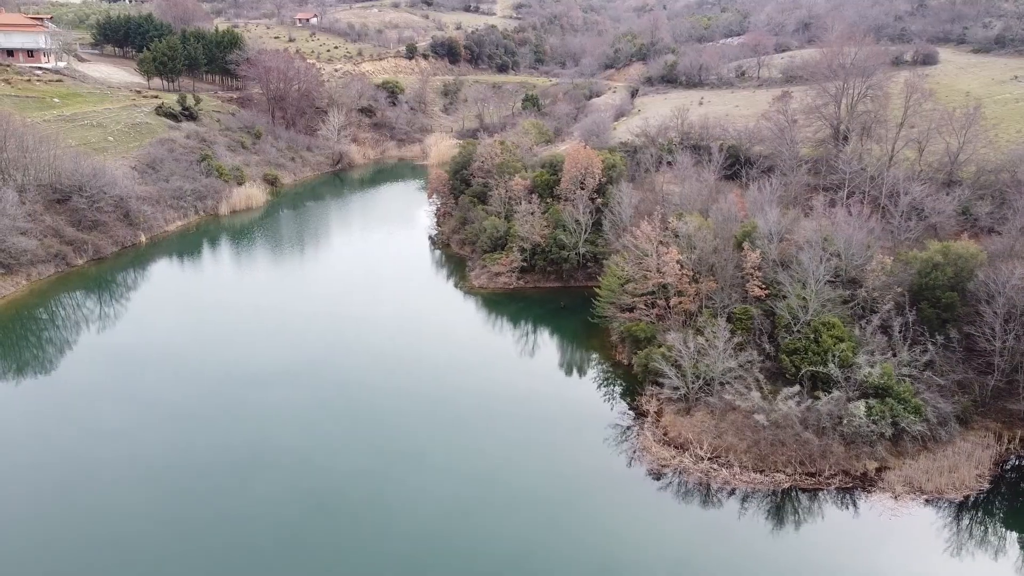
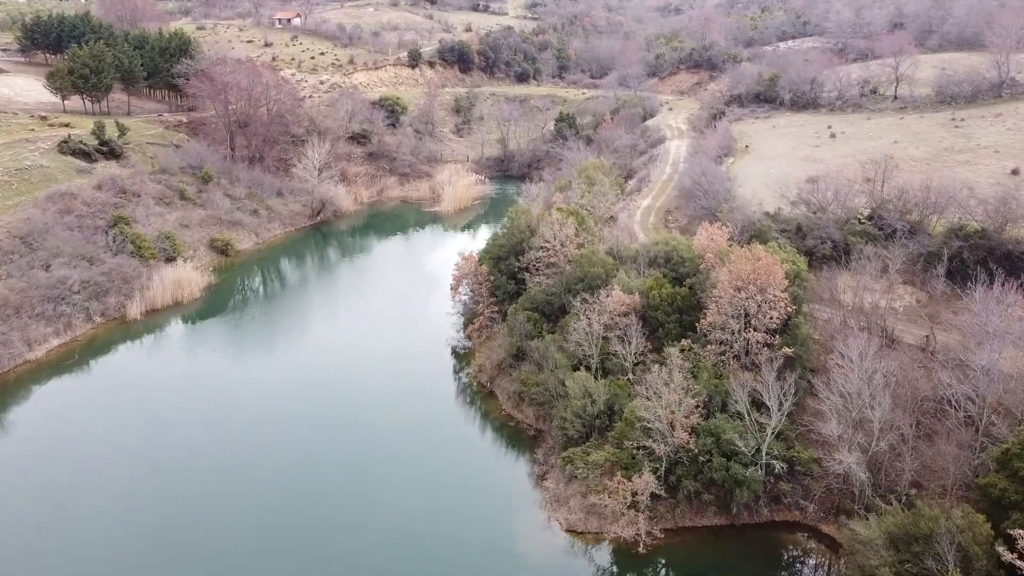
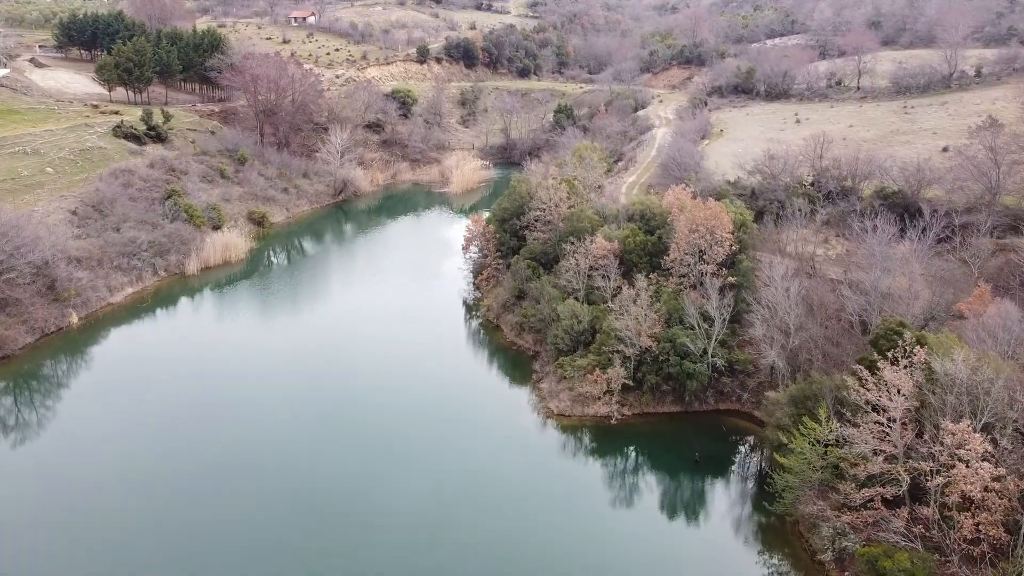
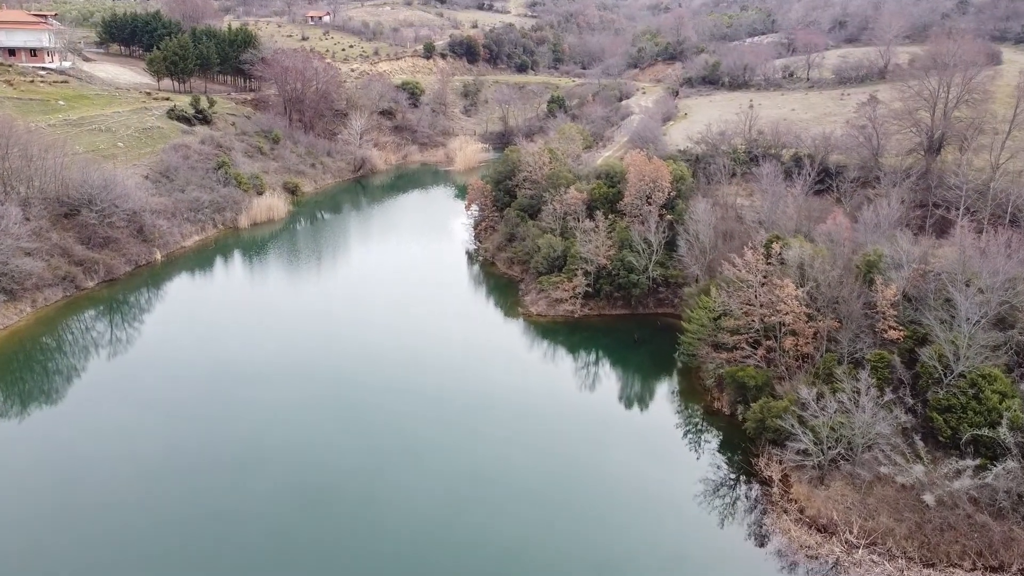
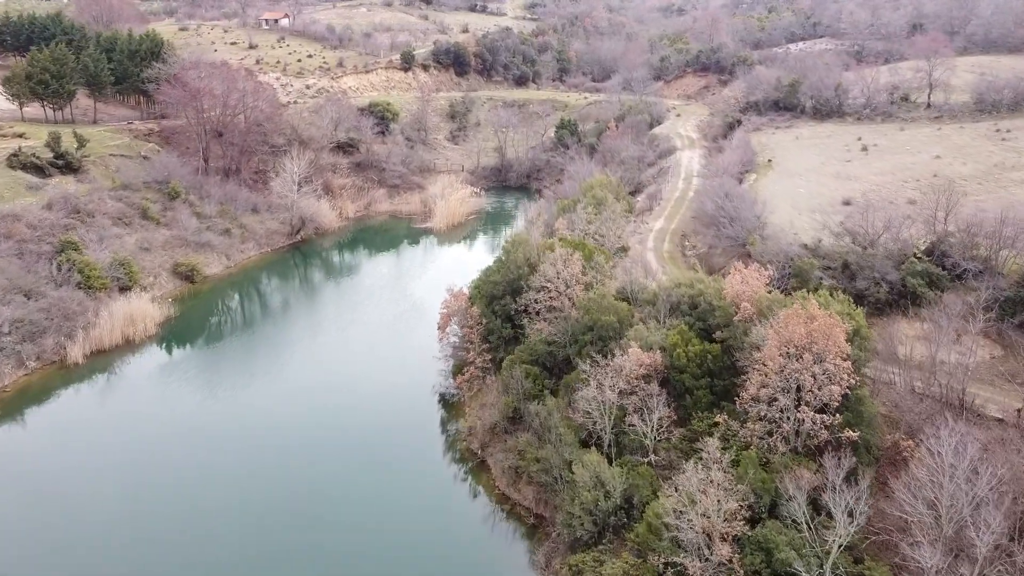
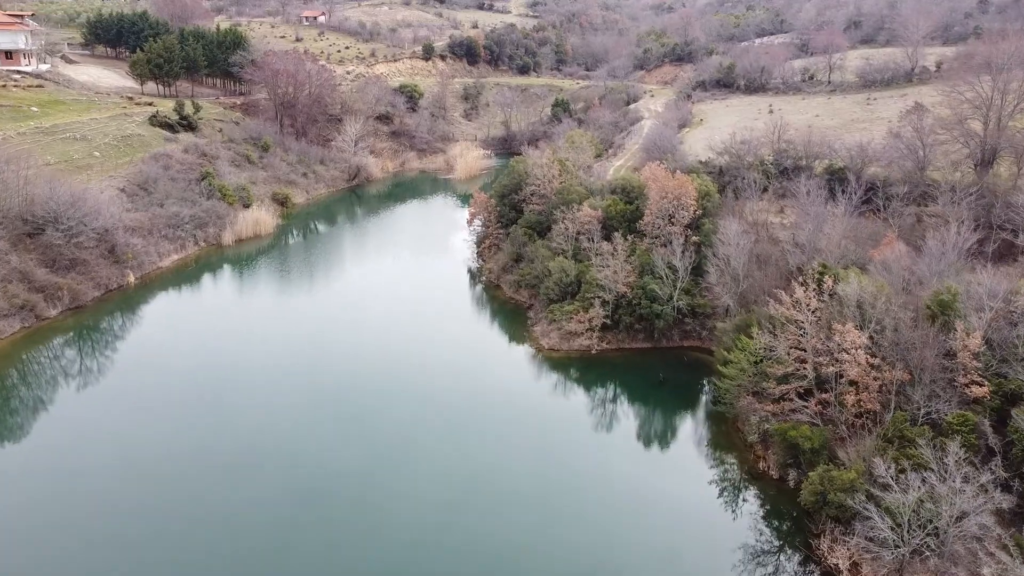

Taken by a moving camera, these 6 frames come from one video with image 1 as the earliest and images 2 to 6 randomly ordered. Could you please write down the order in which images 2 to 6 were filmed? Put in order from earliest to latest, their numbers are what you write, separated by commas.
4, 6, 3, 2, 5
